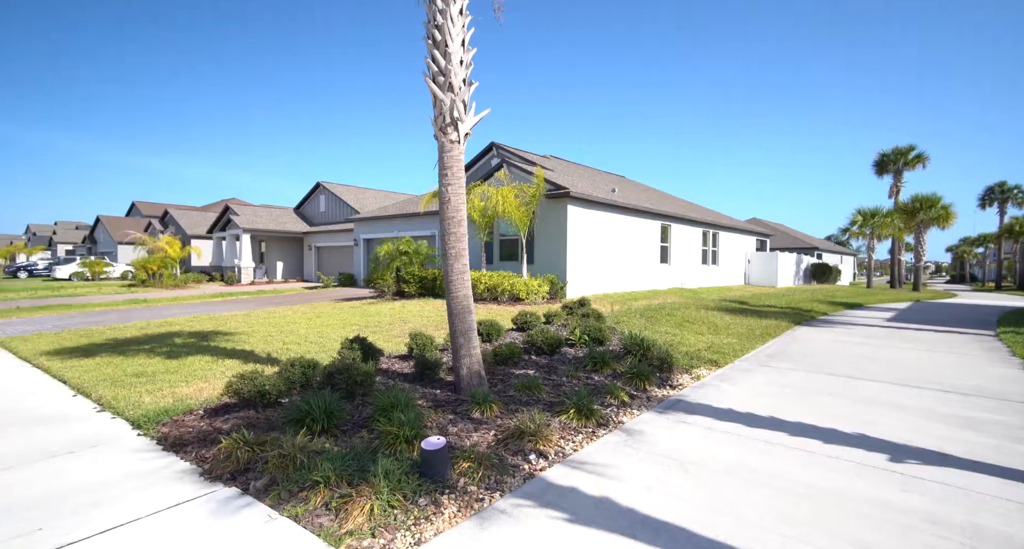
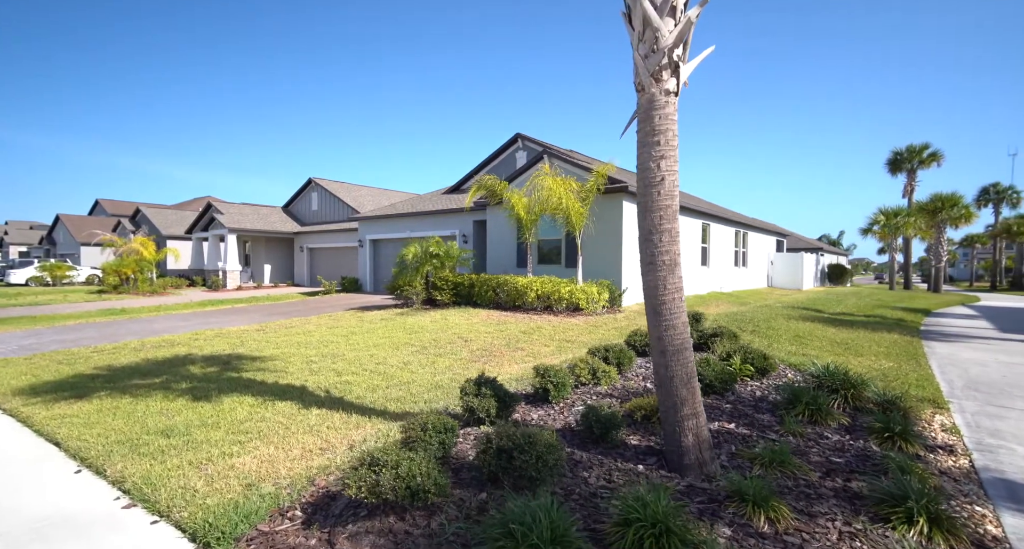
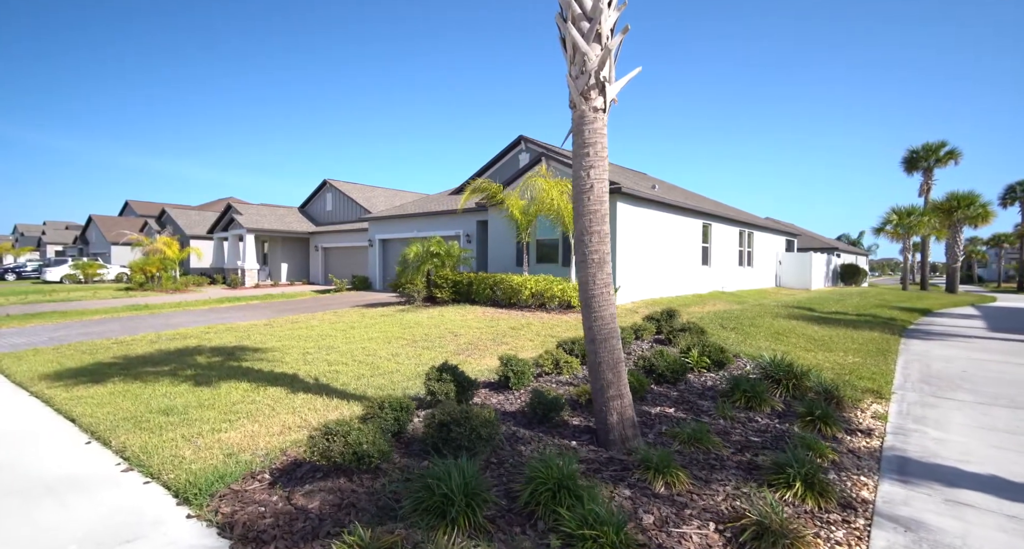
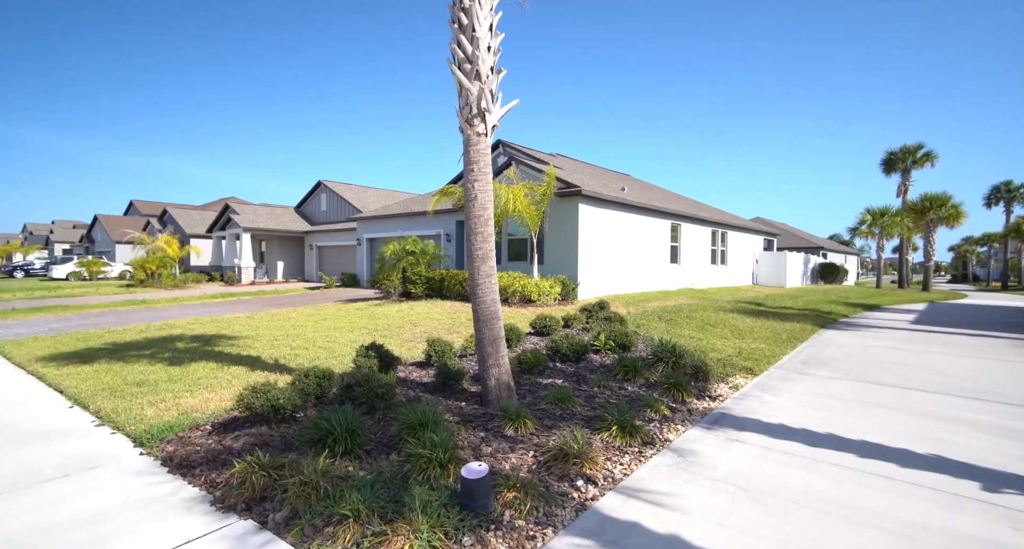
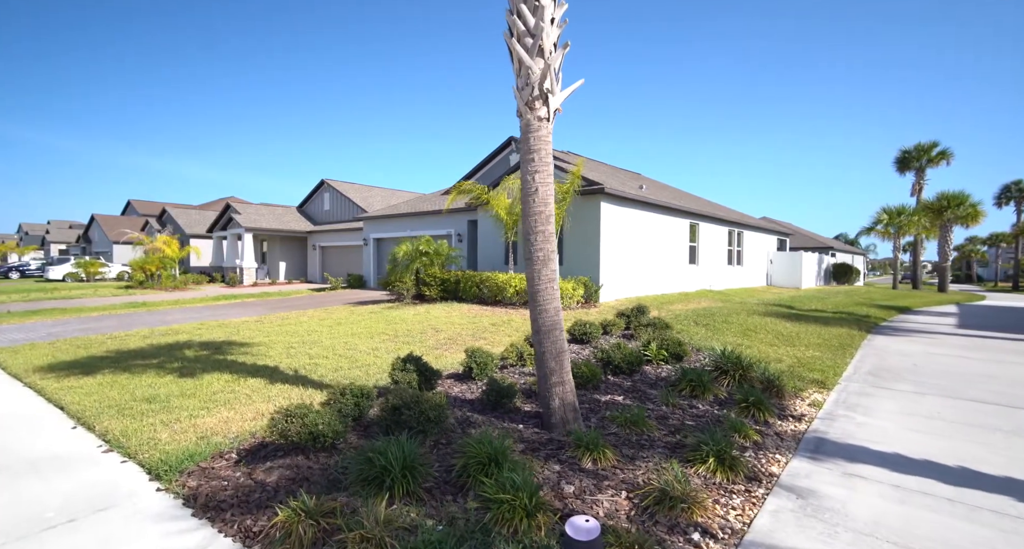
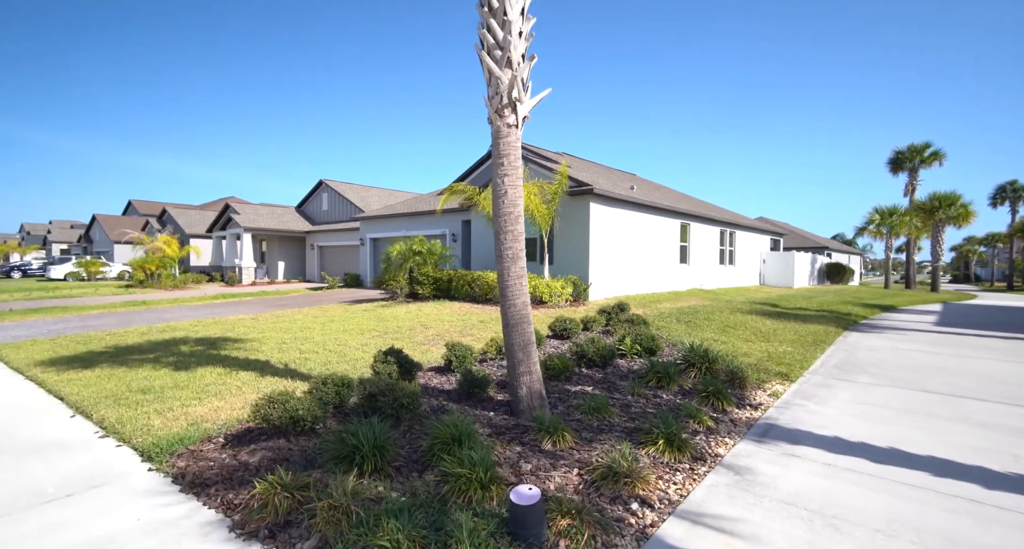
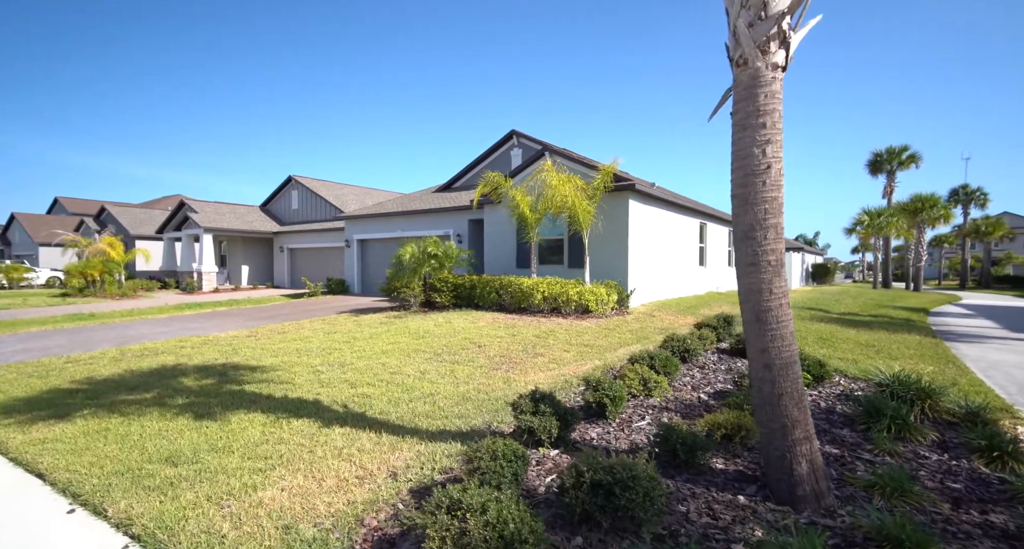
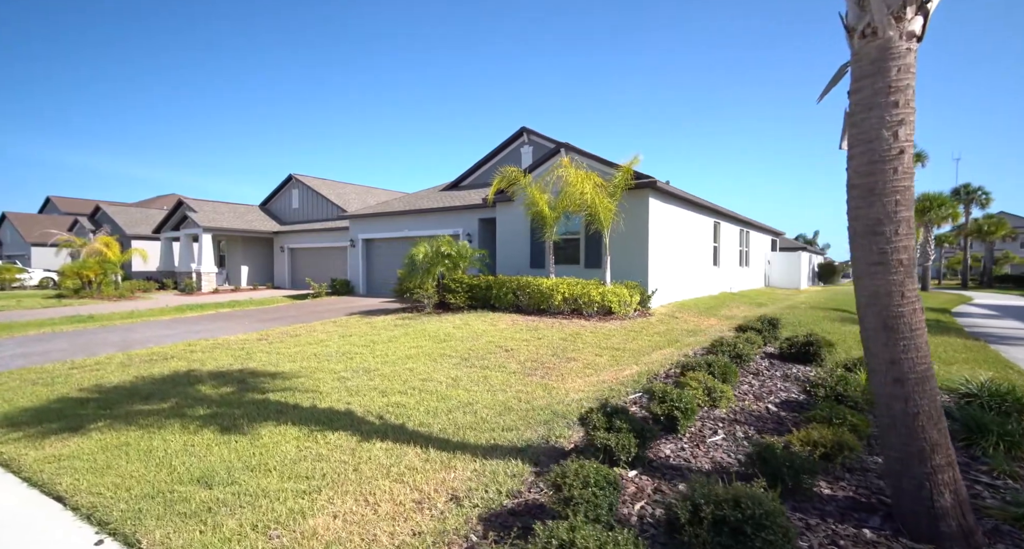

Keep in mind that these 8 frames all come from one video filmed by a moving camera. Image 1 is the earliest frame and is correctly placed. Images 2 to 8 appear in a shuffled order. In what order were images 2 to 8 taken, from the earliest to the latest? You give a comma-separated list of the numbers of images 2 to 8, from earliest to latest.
4, 6, 5, 3, 2, 7, 8
